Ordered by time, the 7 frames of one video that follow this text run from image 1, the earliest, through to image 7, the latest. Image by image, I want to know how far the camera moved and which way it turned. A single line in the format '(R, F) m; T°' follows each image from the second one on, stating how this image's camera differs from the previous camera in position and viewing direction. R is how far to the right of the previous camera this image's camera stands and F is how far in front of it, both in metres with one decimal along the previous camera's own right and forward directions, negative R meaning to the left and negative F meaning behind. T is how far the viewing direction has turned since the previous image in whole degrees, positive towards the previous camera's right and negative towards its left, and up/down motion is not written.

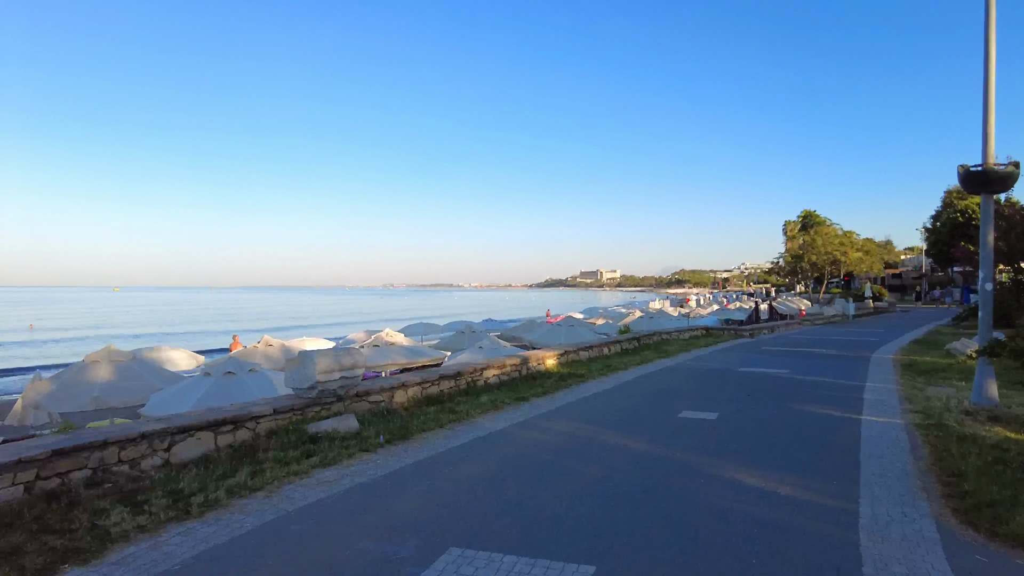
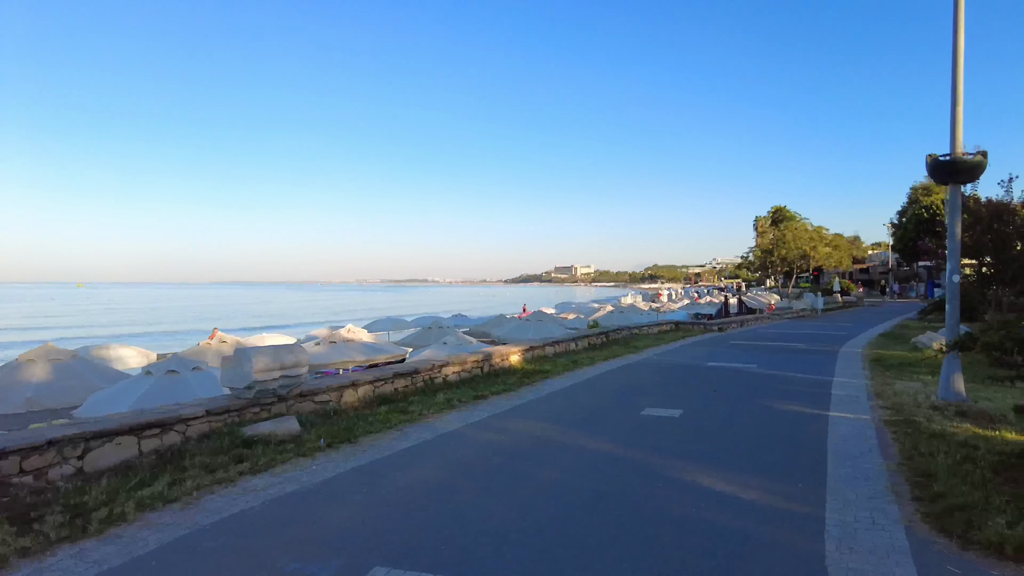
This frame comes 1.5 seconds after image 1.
(+0.3, +0.4) m; +2°
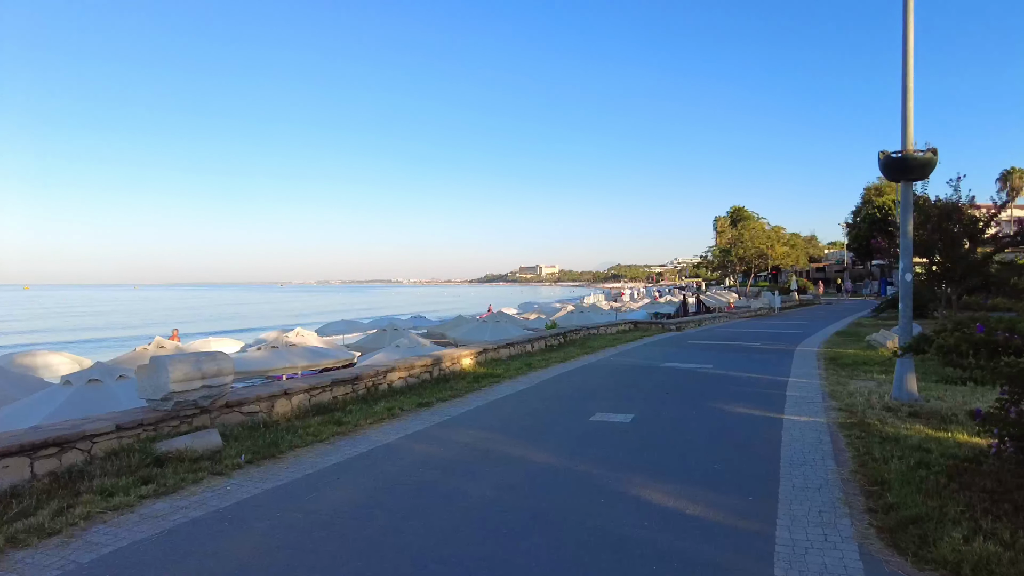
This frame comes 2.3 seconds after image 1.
(+0.3, +0.4) m; +3°
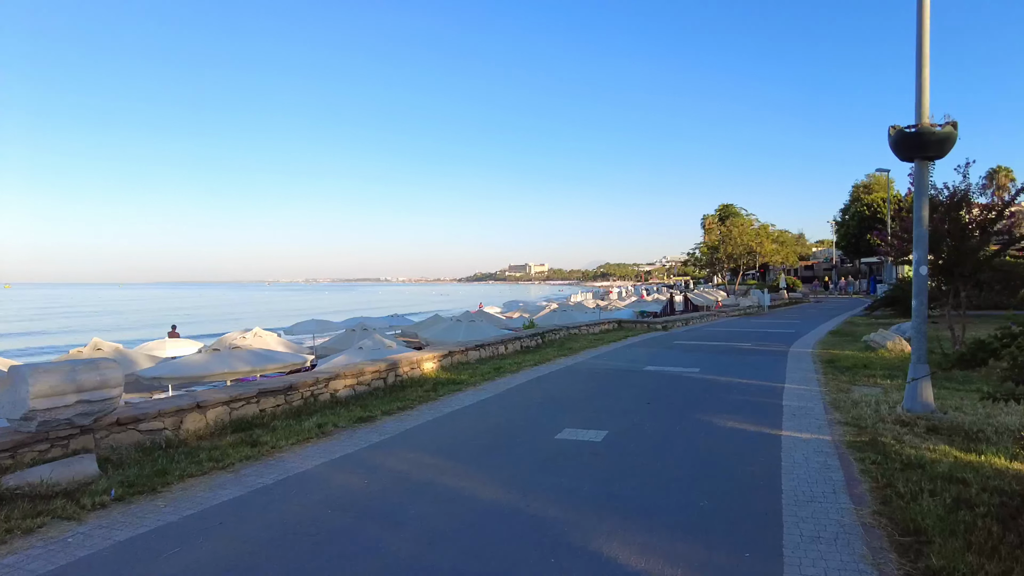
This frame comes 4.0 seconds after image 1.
(+0.4, +1.2) m; +1°
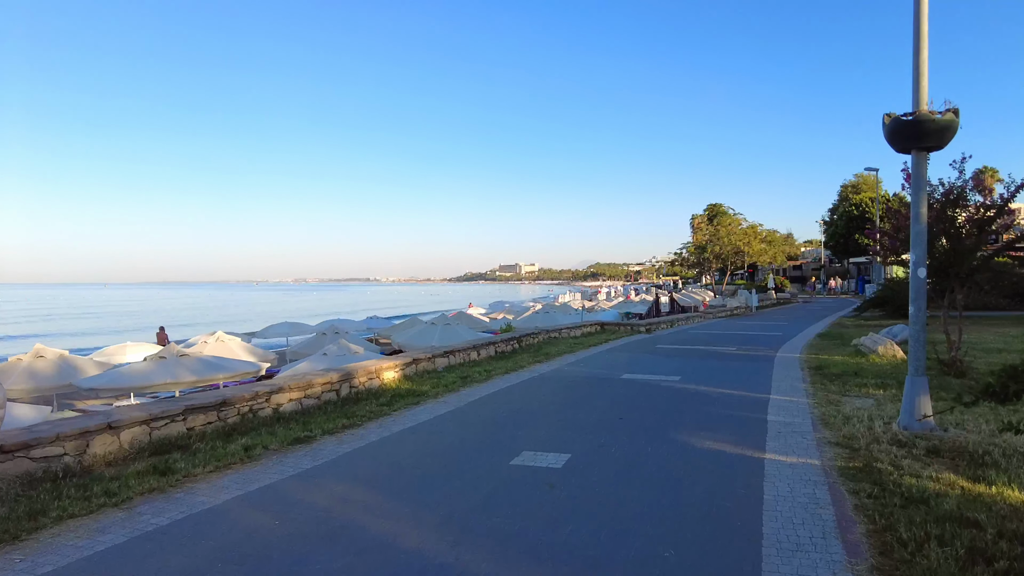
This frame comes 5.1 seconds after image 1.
(+0.4, +0.7) m; +1°
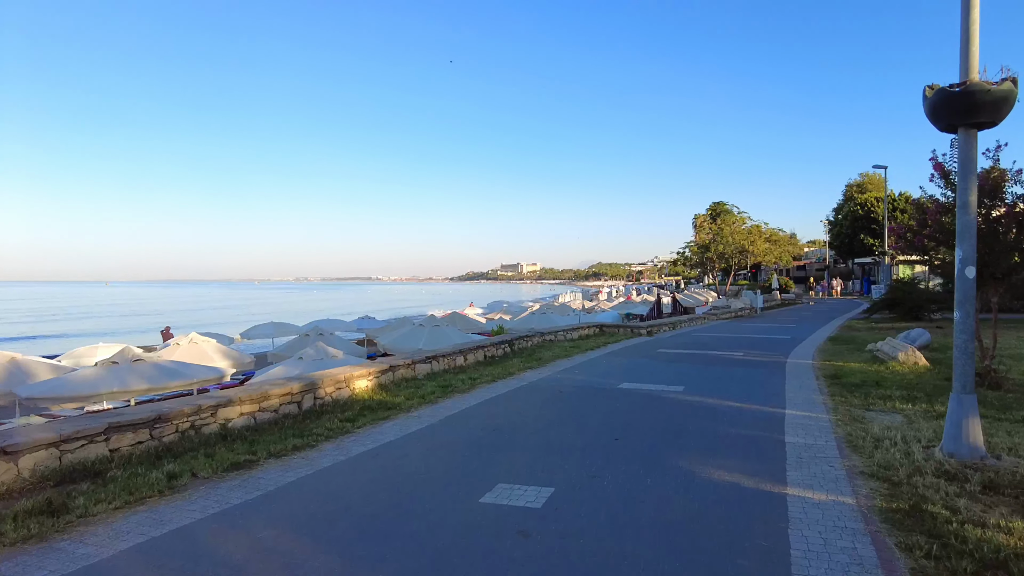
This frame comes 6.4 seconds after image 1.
(+0.2, +1.0) m; 0°
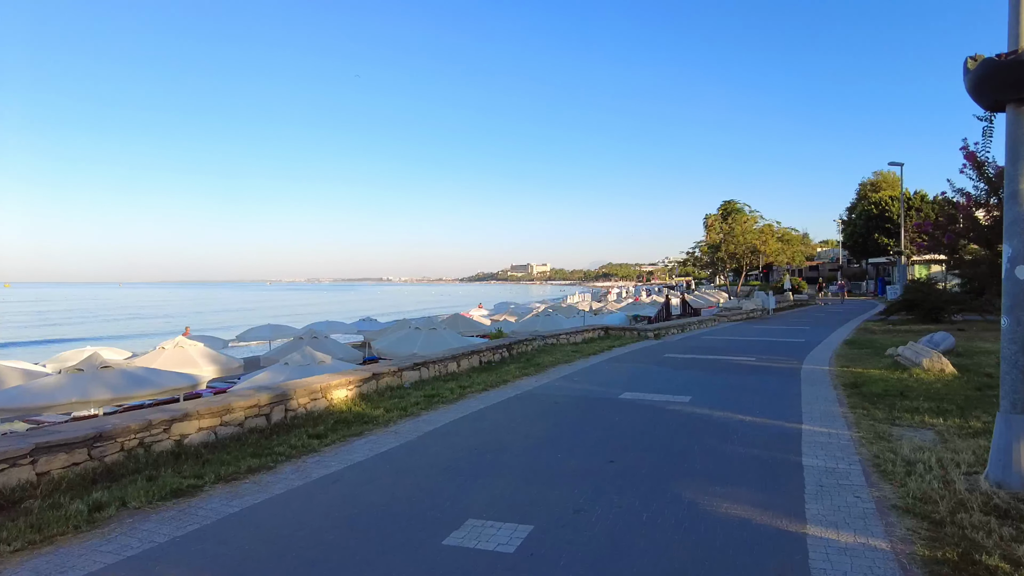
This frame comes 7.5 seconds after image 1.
(+0.3, +0.7) m; -1°
